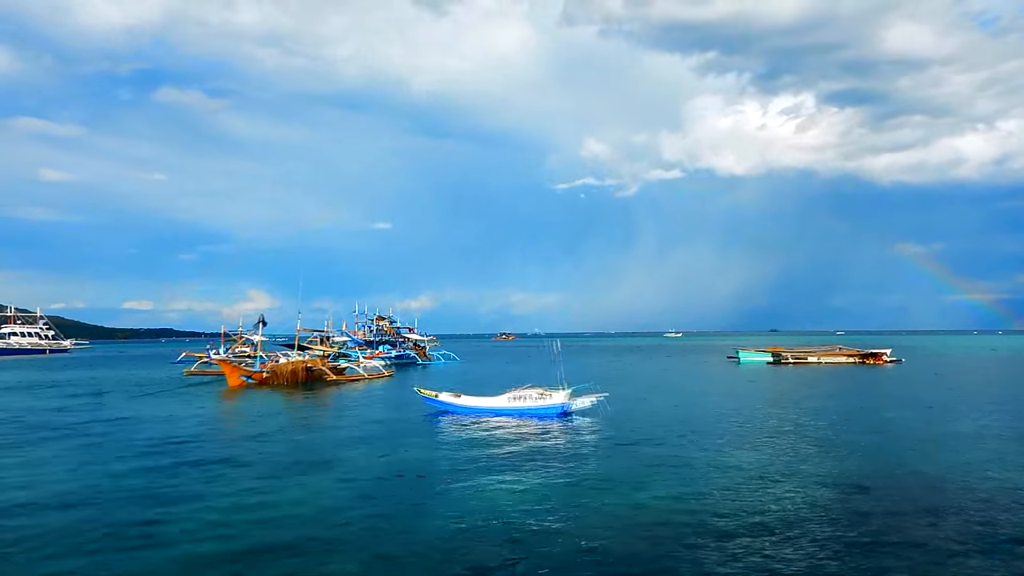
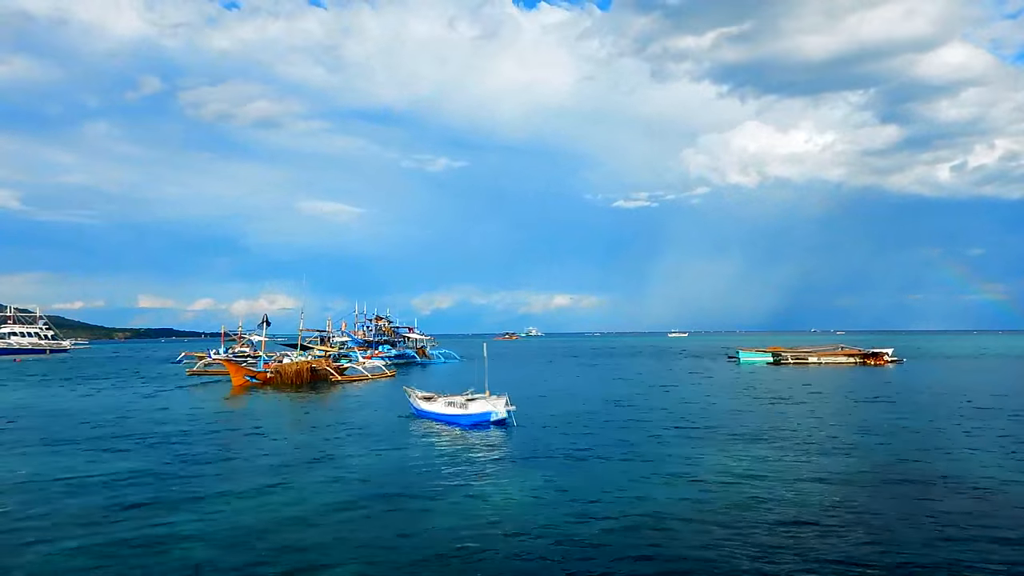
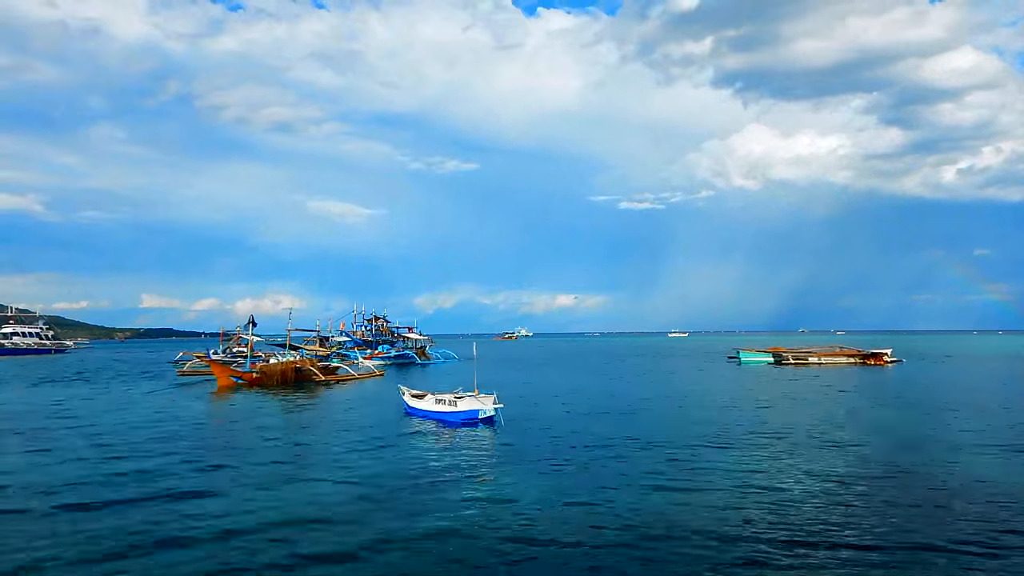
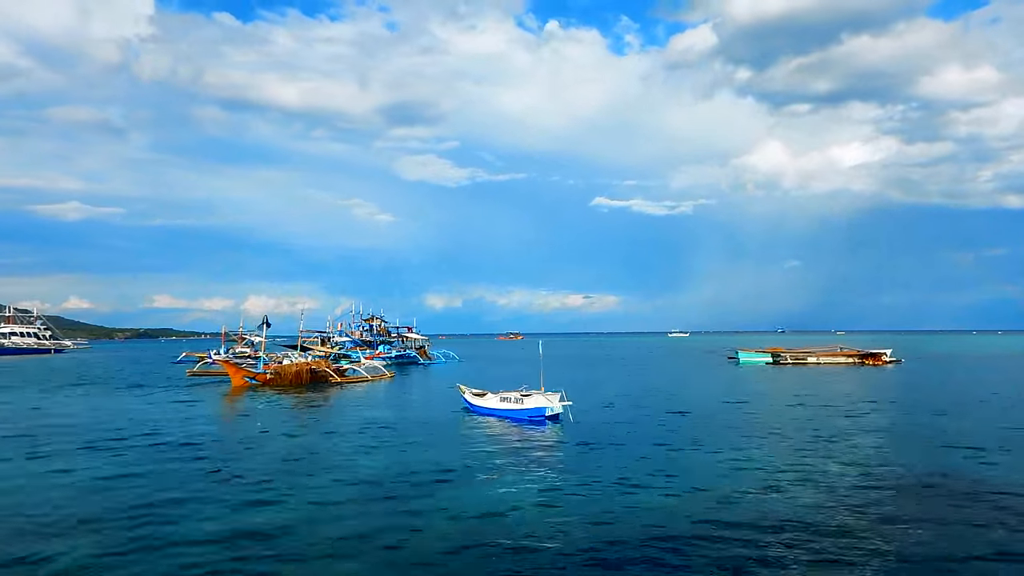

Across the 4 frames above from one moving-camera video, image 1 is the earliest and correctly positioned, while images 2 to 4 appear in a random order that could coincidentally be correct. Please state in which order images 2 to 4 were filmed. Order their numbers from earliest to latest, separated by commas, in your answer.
2, 3, 4
